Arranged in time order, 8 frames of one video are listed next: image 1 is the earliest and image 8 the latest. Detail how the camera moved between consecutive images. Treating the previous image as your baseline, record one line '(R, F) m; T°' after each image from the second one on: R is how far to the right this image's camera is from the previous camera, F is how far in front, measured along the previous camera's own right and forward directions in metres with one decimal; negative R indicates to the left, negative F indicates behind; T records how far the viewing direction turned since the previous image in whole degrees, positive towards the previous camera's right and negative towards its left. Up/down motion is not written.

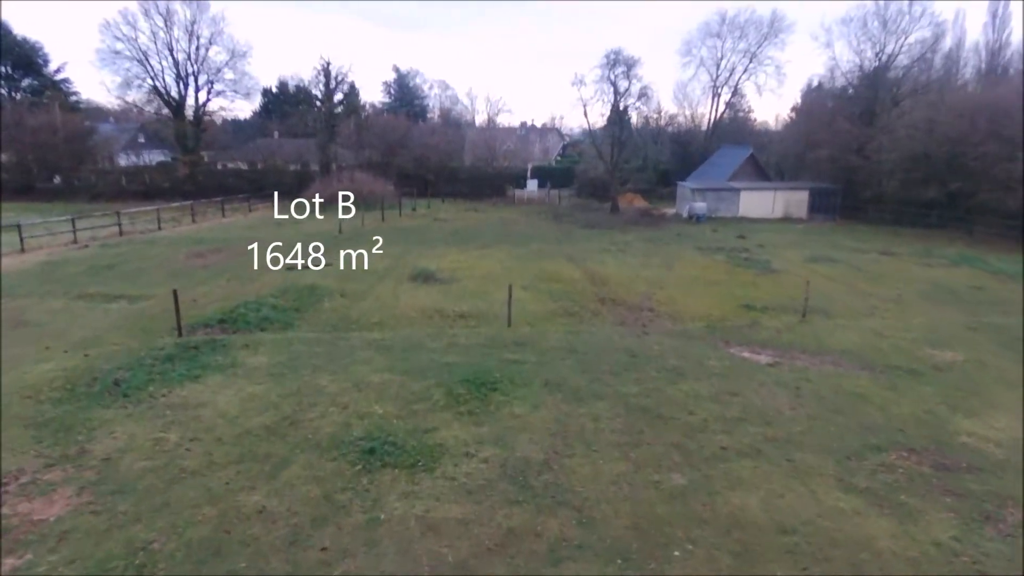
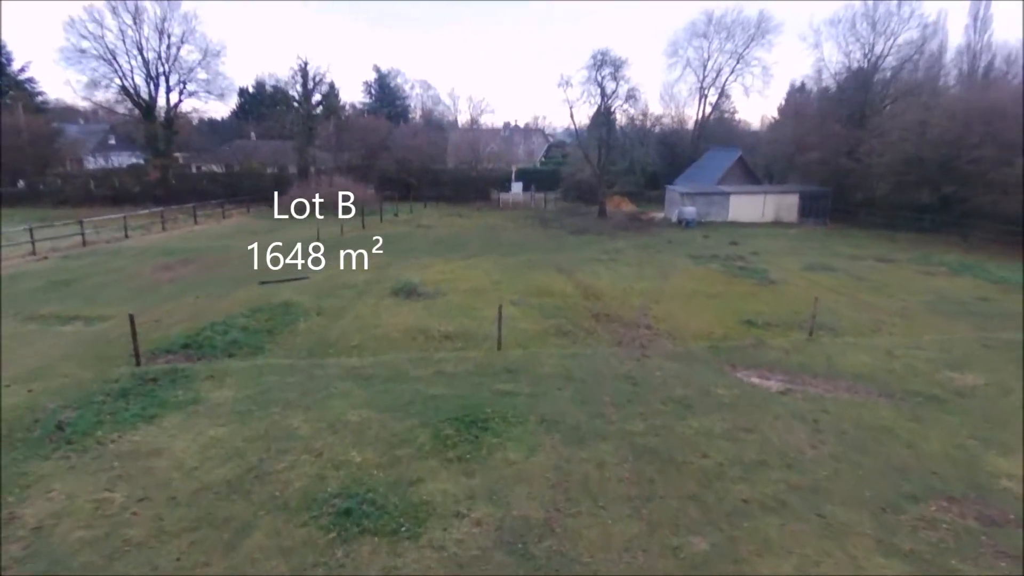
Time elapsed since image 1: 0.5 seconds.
(-0.1, +0.7) m; +1°
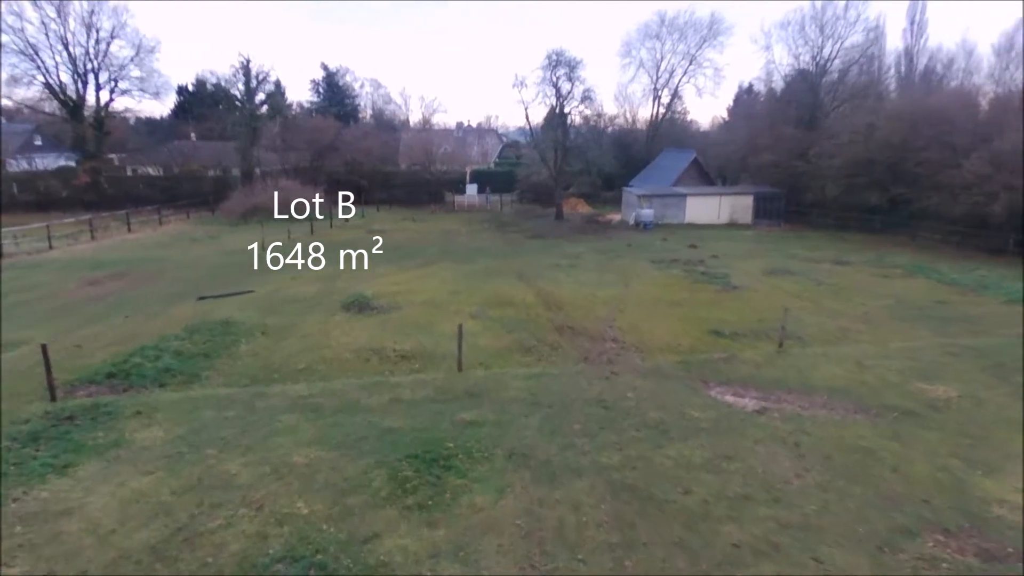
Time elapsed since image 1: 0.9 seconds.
(-0.1, +0.6) m; +4°
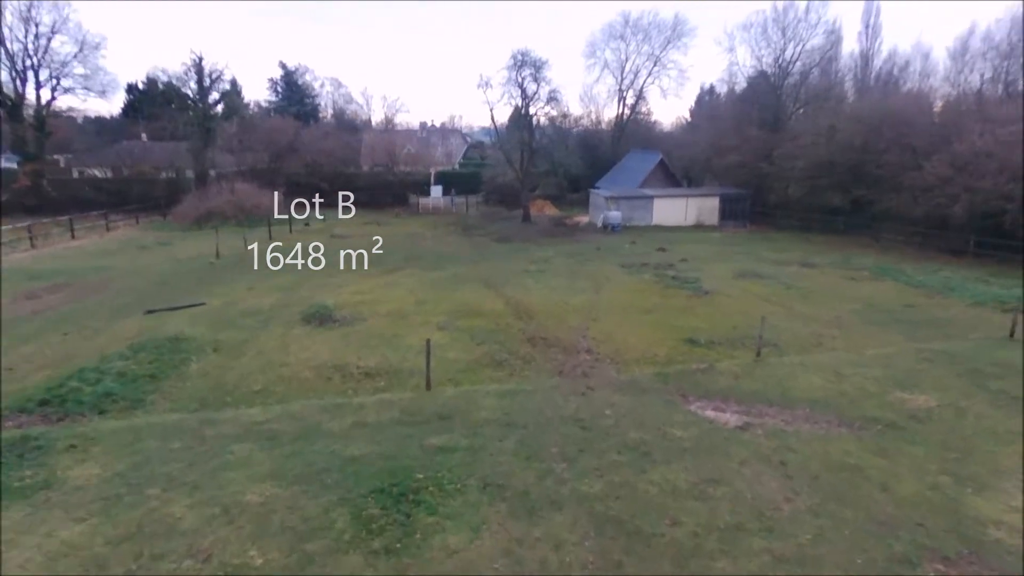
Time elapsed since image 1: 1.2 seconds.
(-0.1, +0.5) m; +3°
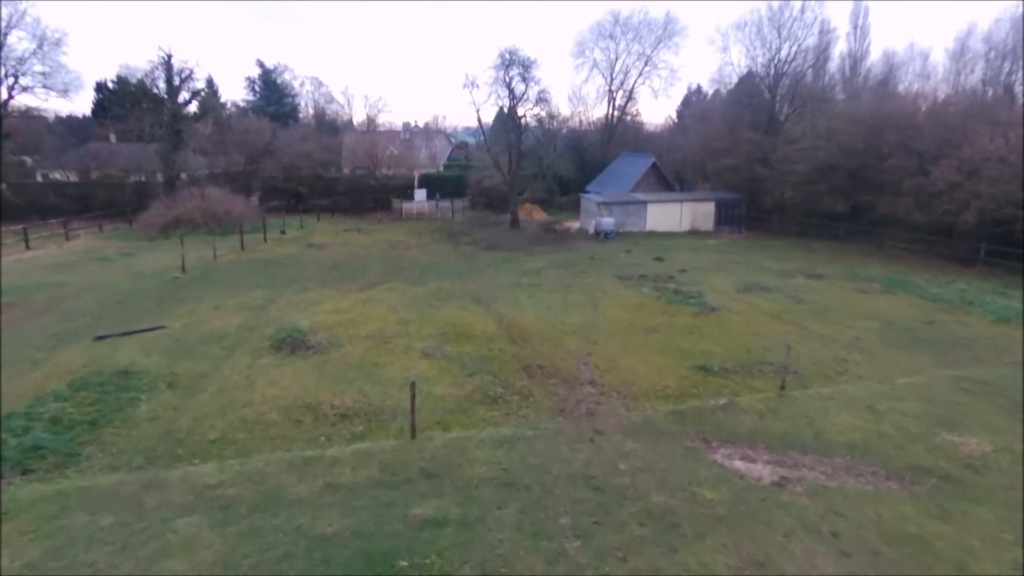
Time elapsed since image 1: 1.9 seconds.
(-0.2, +1.1) m; +1°
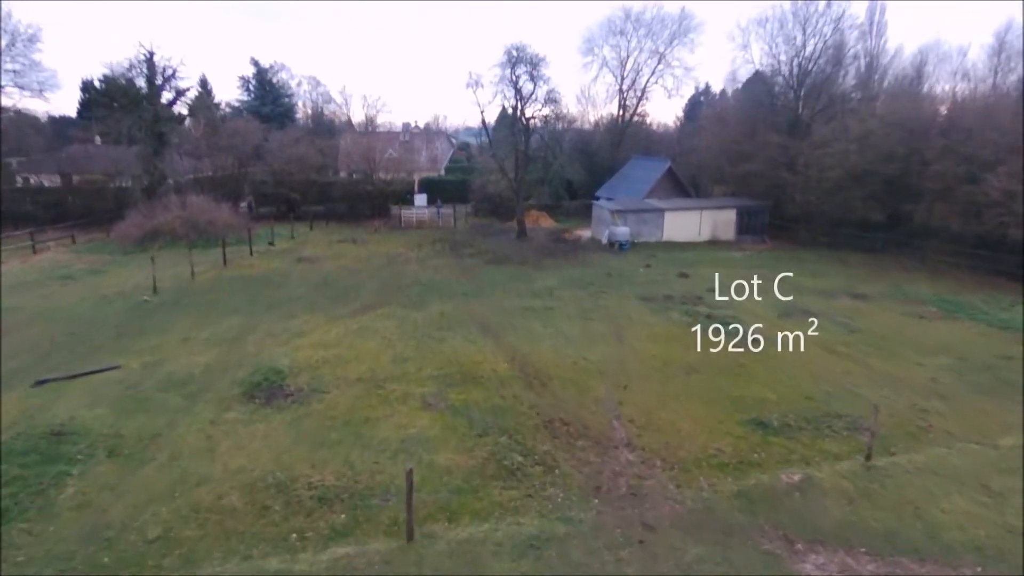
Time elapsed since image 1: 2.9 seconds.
(-0.2, +1.7) m; 0°
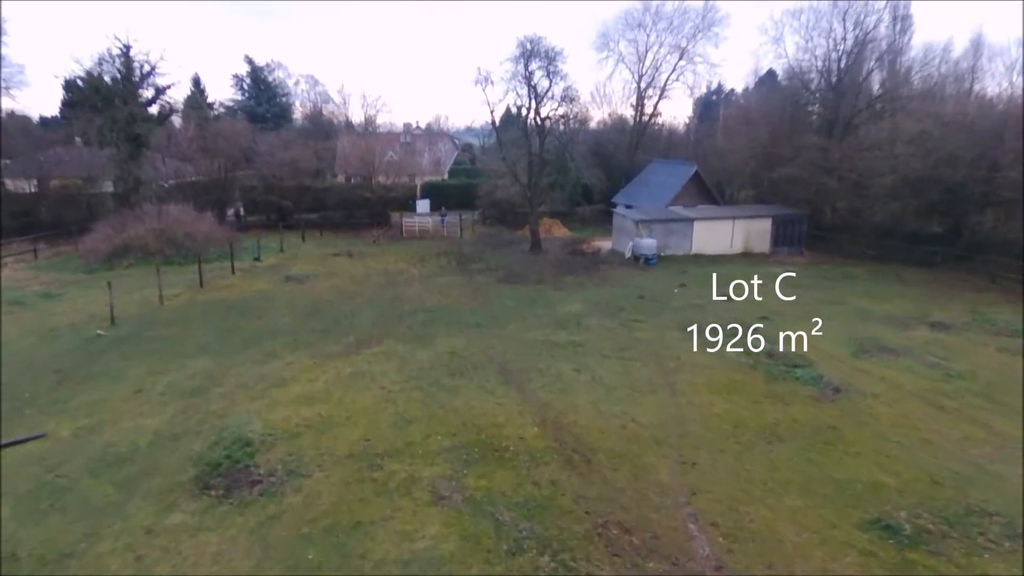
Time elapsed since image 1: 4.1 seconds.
(-0.4, +2.2) m; 0°
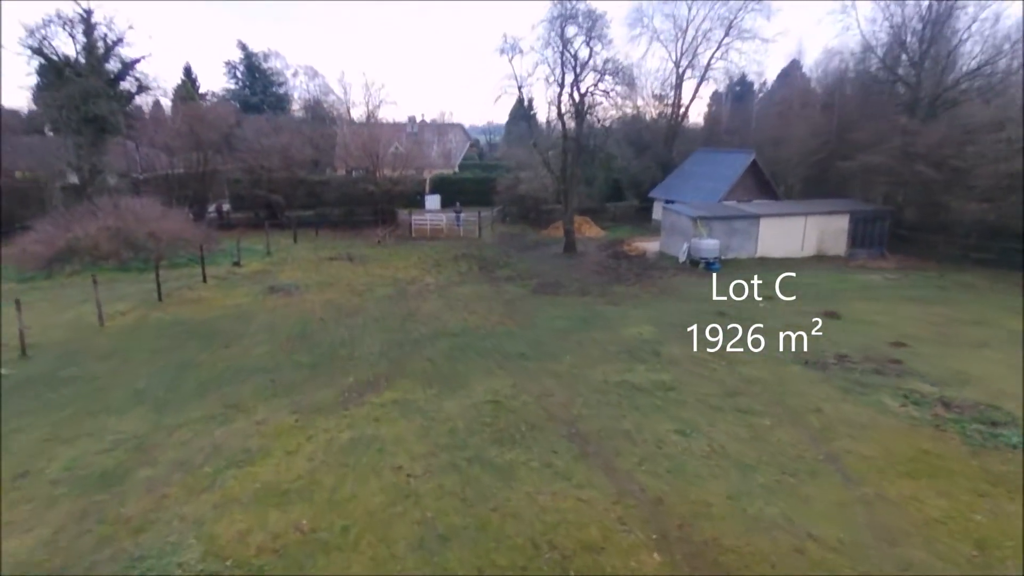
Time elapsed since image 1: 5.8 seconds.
(-0.8, +3.3) m; 0°
